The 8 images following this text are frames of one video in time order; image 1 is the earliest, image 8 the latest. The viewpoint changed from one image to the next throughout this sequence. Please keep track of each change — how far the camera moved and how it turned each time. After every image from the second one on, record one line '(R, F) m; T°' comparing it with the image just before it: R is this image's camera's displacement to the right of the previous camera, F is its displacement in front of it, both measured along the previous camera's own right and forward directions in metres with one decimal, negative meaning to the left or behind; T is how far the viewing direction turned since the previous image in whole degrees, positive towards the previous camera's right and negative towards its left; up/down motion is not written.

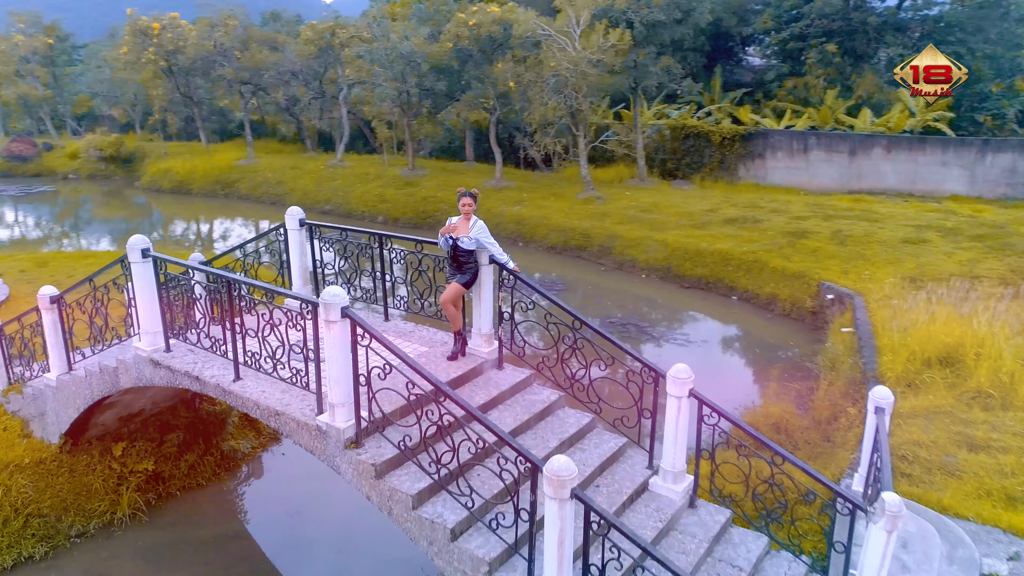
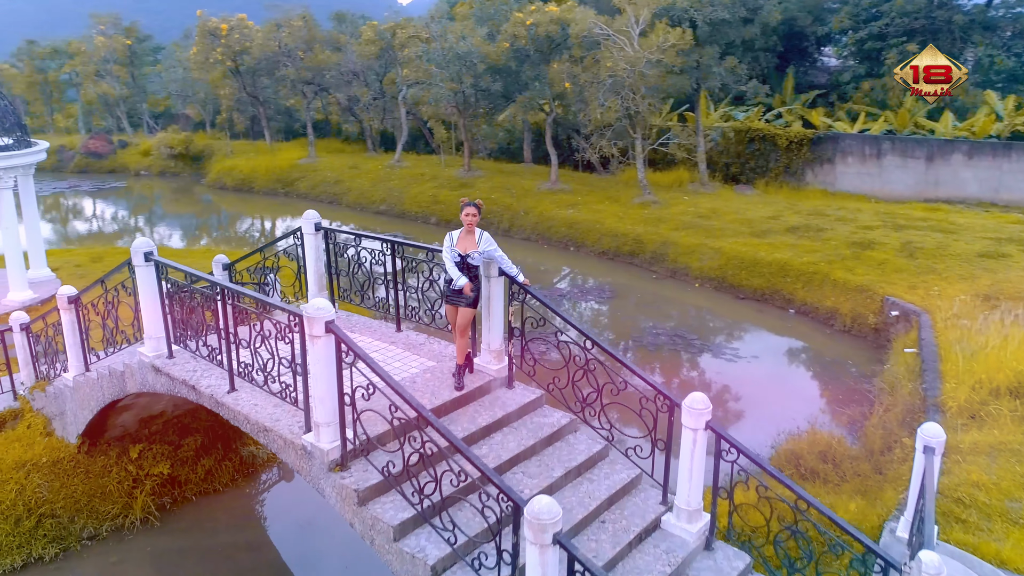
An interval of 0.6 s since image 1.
(+0.3, +0.4) m; -5°
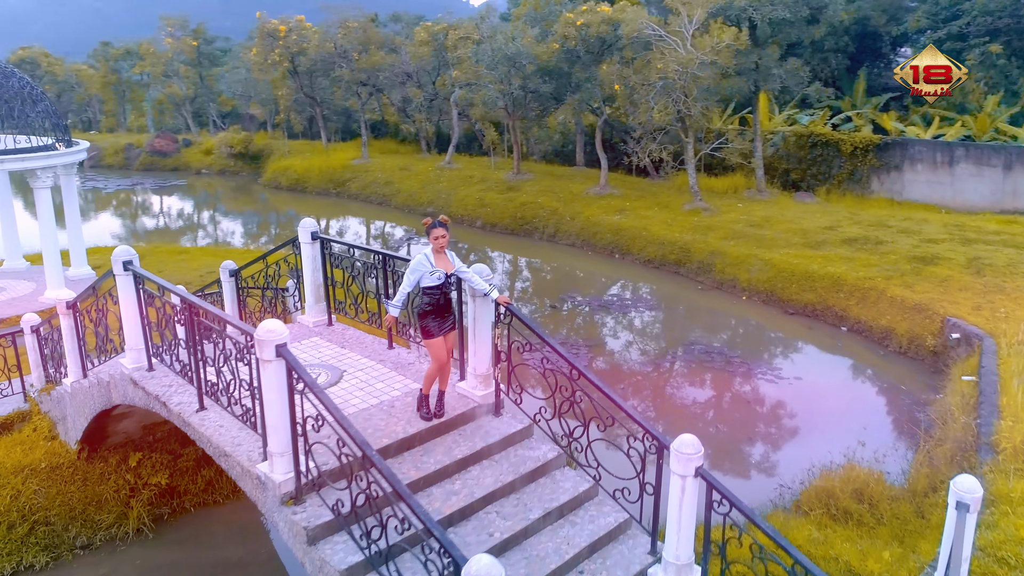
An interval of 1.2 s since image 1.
(+0.4, +0.4) m; -5°
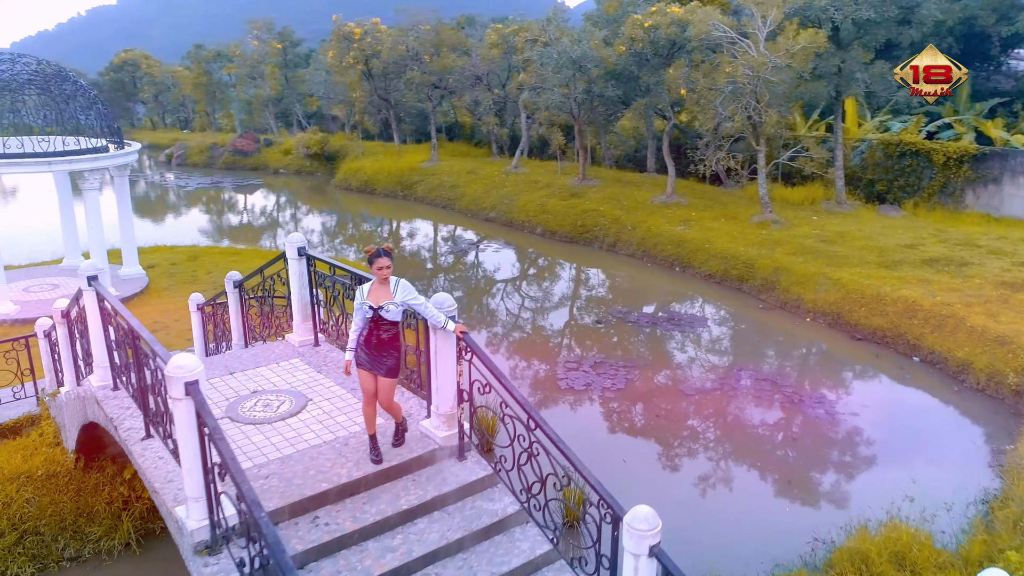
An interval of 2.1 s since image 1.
(+0.6, +0.5) m; -6°
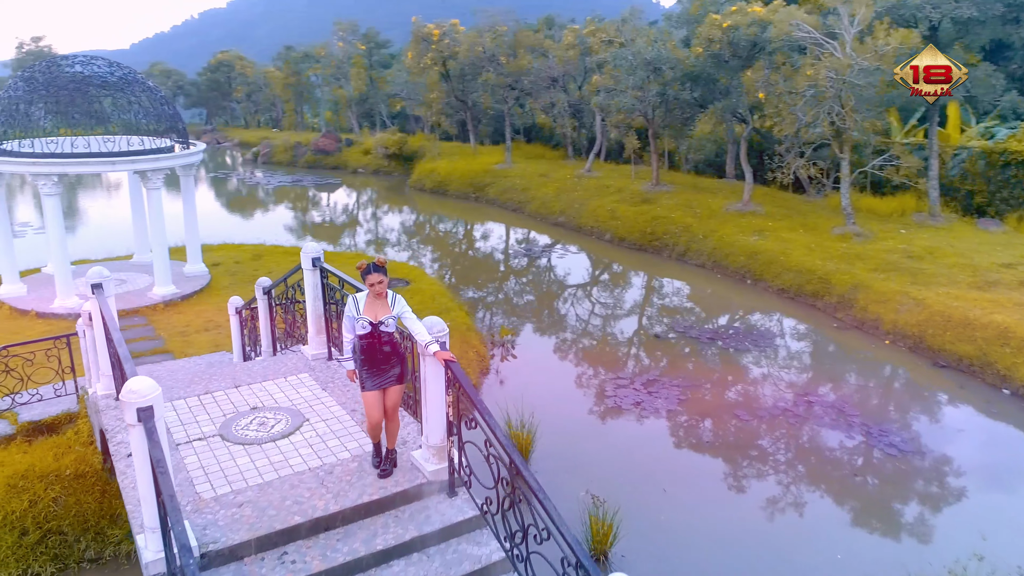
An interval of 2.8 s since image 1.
(+0.4, +0.4) m; -6°
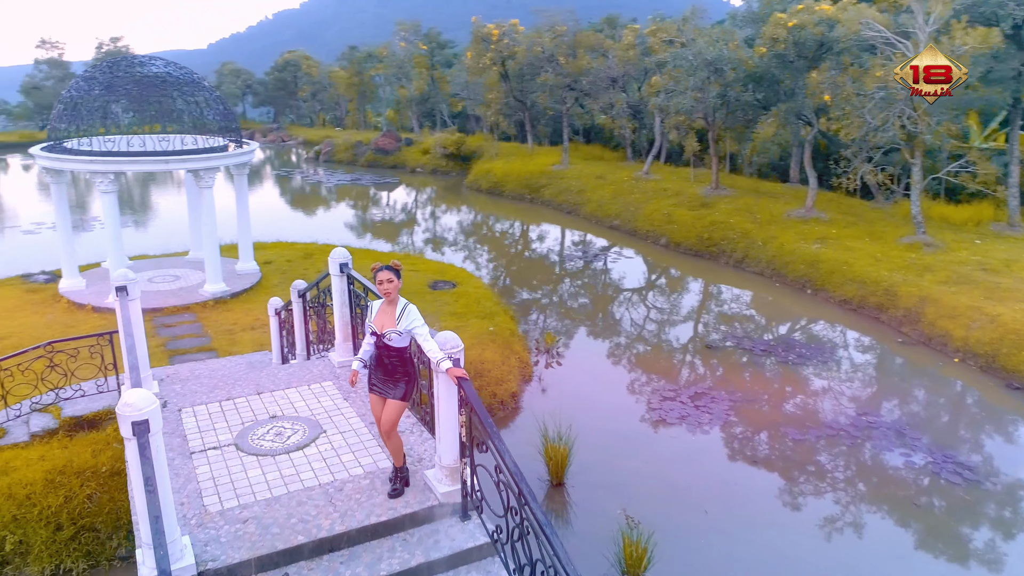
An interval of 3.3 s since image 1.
(+0.2, +0.2) m; -4°
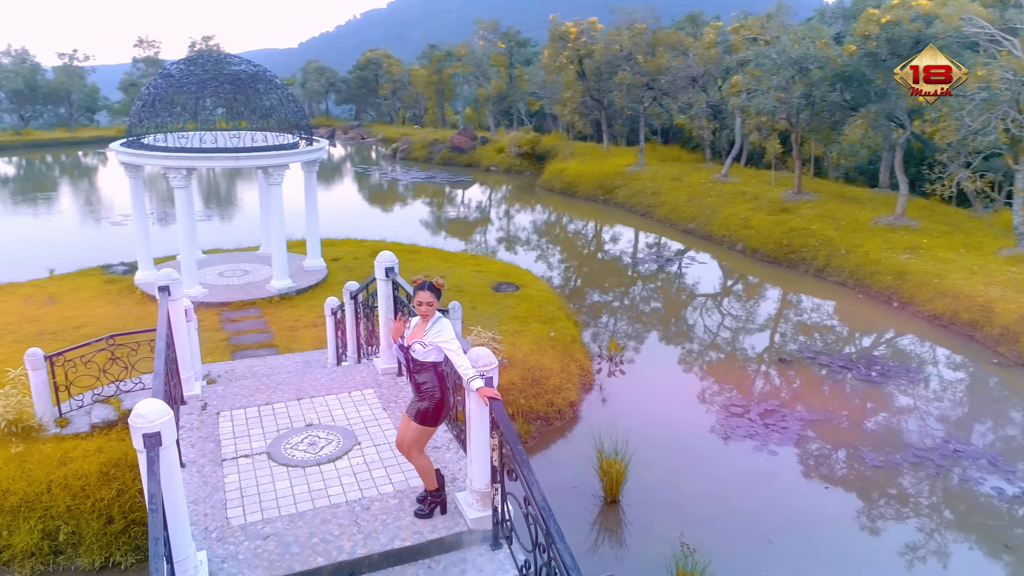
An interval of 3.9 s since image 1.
(+0.2, +0.3) m; -6°
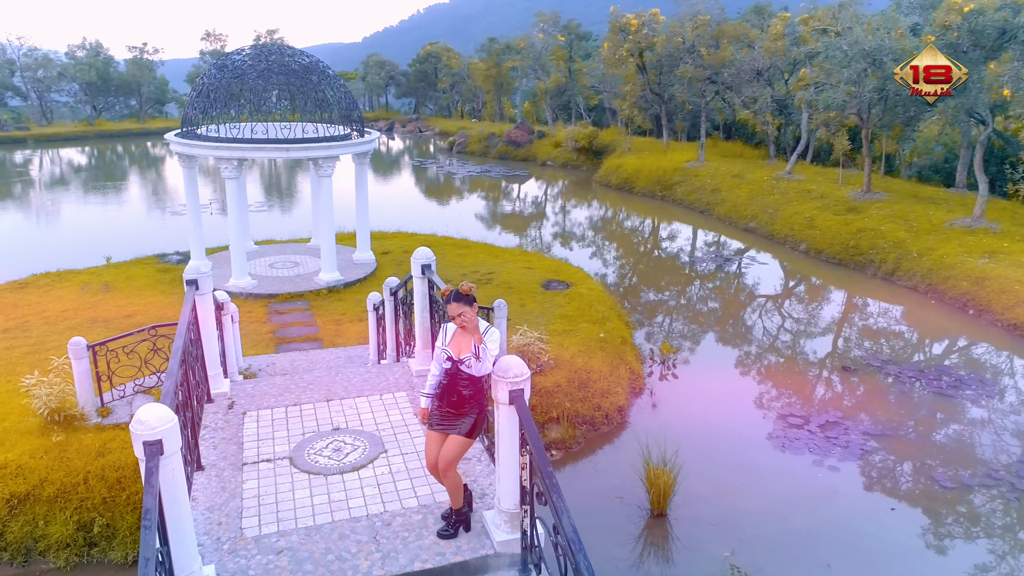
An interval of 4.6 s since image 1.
(+0.1, +0.3) m; -4°
